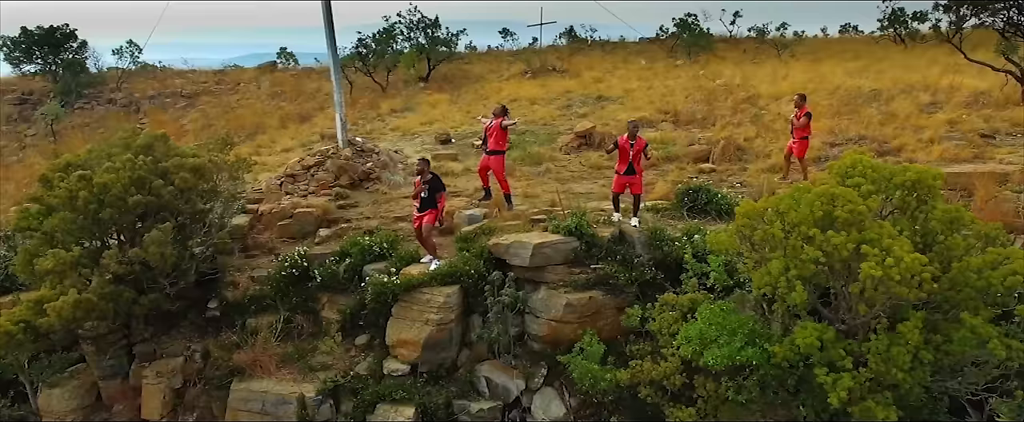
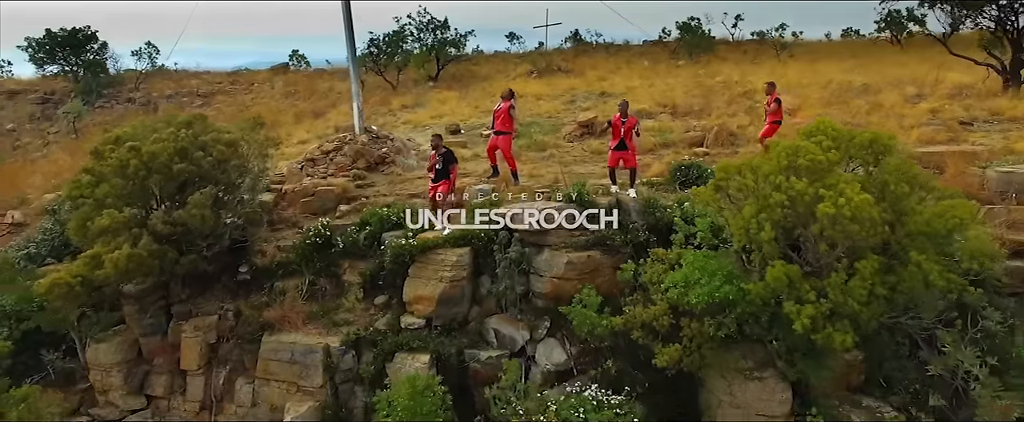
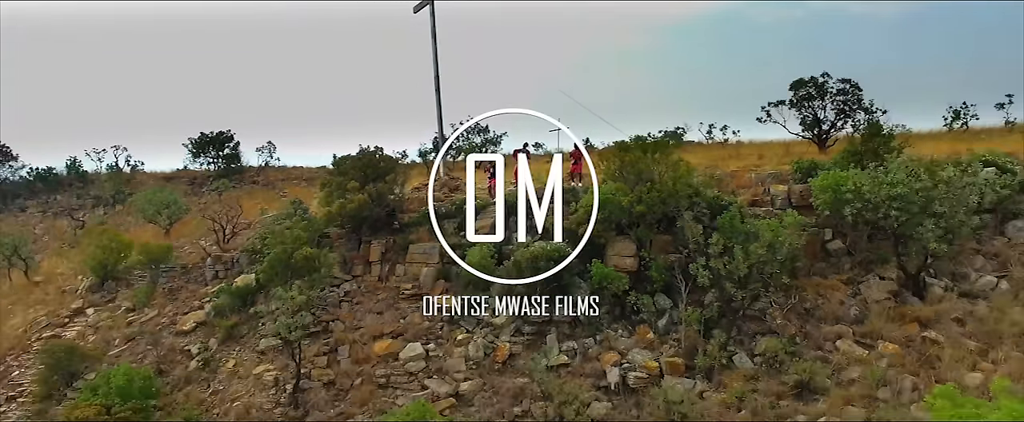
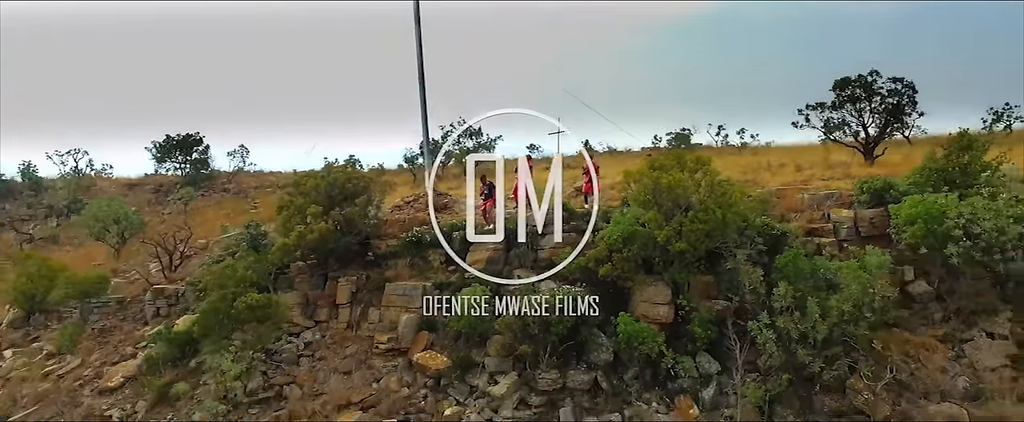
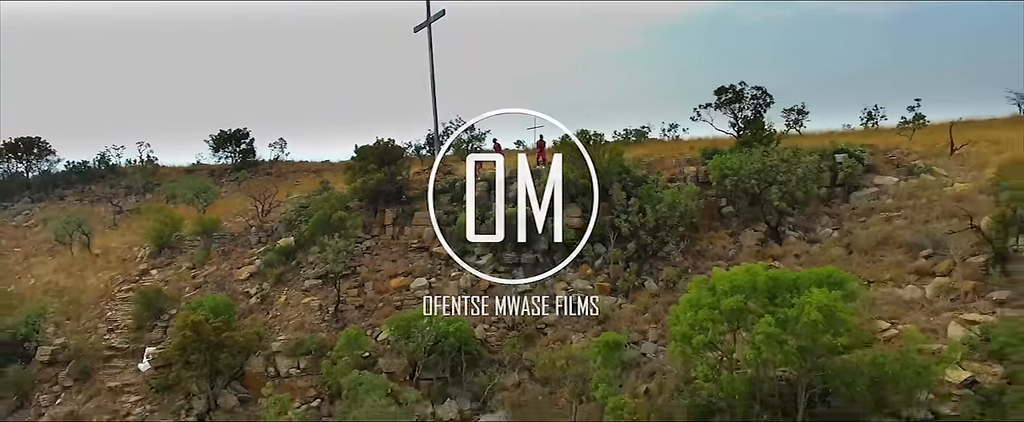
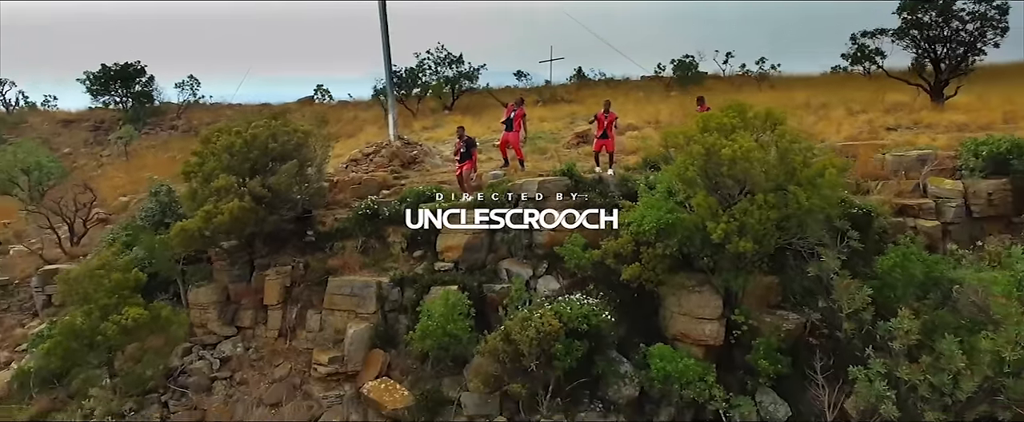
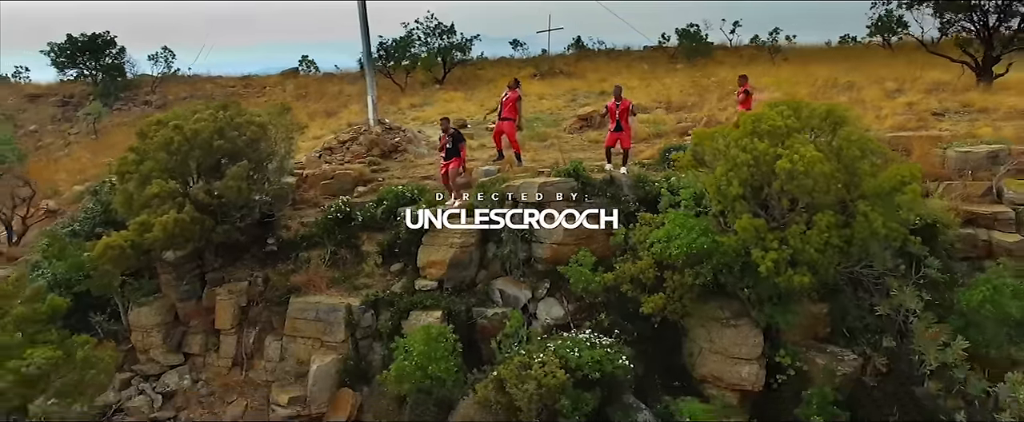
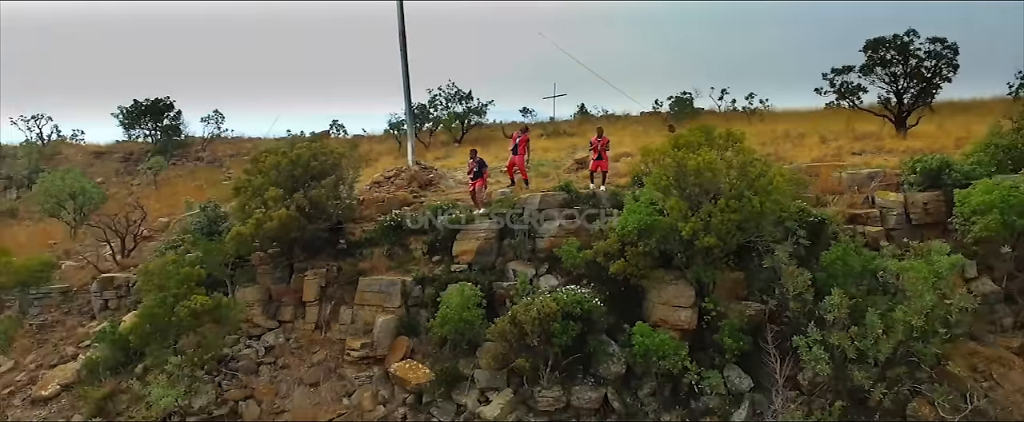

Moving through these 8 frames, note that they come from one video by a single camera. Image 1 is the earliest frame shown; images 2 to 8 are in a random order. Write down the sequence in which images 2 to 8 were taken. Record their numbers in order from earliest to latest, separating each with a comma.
2, 7, 6, 8, 4, 3, 5
